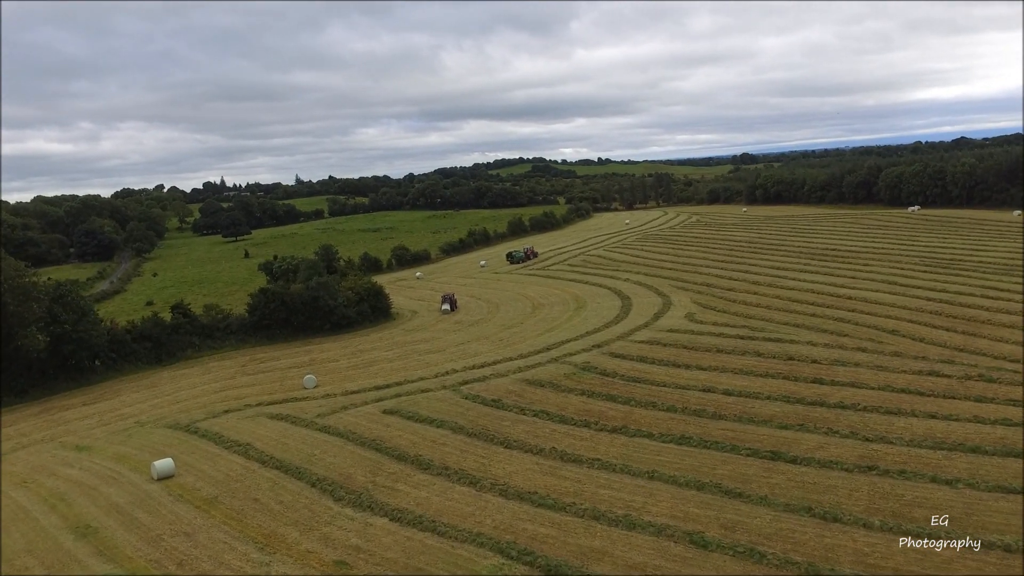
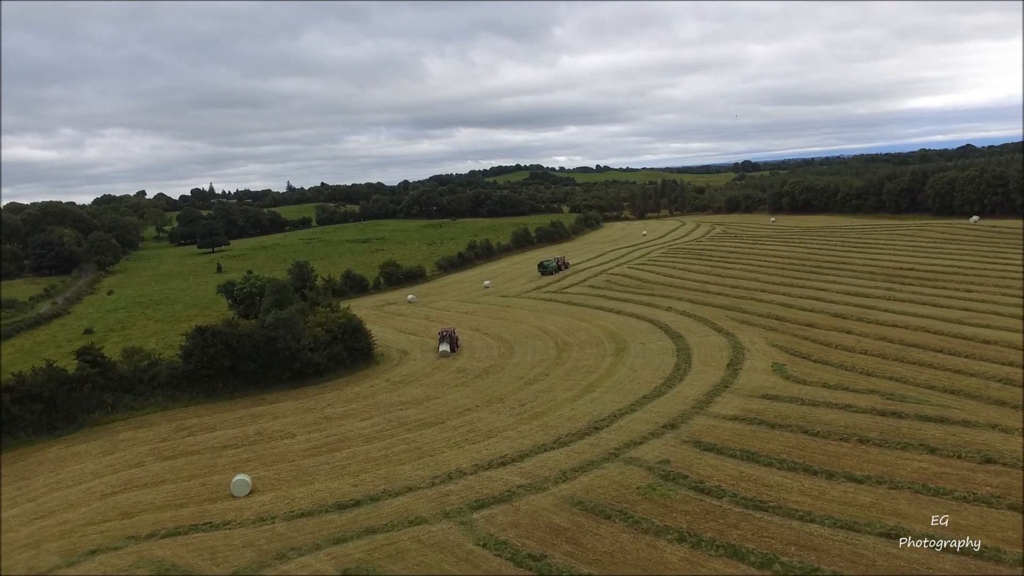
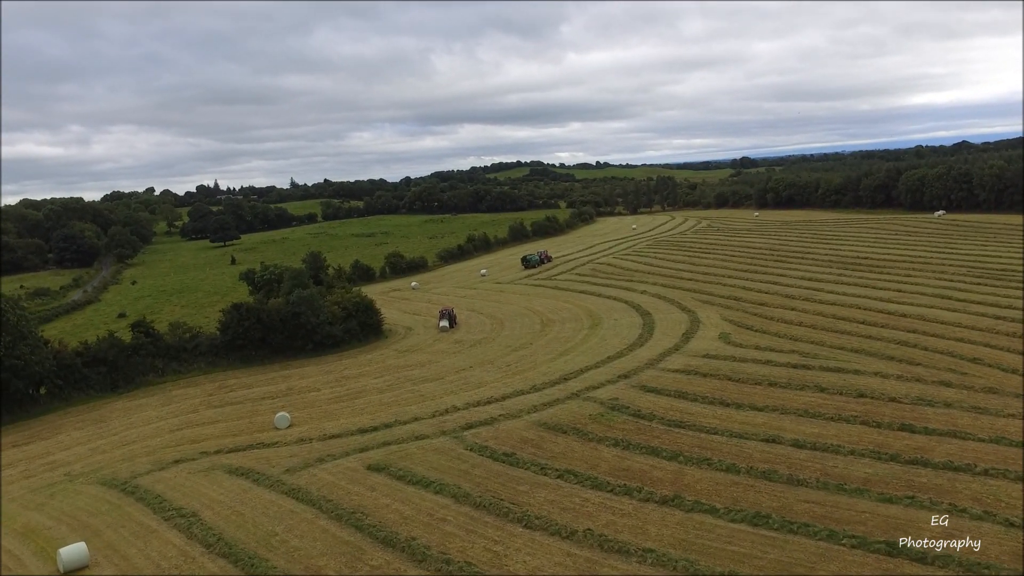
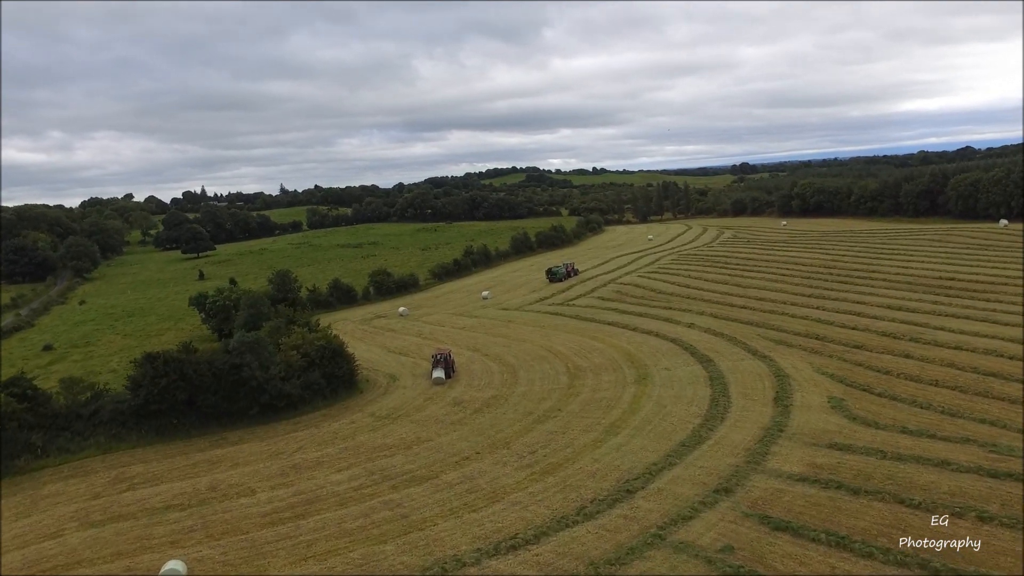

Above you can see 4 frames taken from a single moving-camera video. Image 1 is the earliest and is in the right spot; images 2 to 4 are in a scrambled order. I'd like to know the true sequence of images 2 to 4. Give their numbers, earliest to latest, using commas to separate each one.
3, 2, 4
